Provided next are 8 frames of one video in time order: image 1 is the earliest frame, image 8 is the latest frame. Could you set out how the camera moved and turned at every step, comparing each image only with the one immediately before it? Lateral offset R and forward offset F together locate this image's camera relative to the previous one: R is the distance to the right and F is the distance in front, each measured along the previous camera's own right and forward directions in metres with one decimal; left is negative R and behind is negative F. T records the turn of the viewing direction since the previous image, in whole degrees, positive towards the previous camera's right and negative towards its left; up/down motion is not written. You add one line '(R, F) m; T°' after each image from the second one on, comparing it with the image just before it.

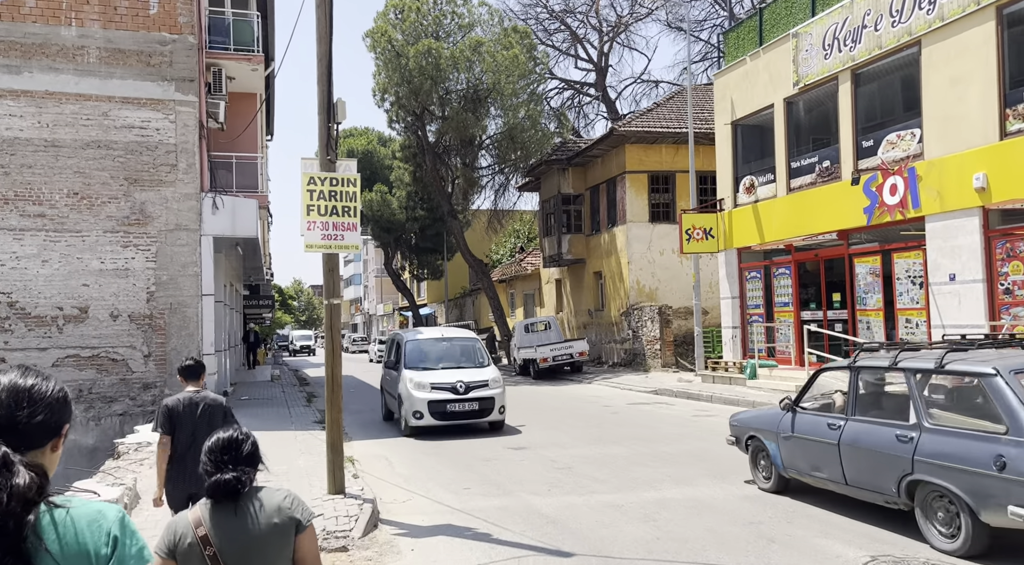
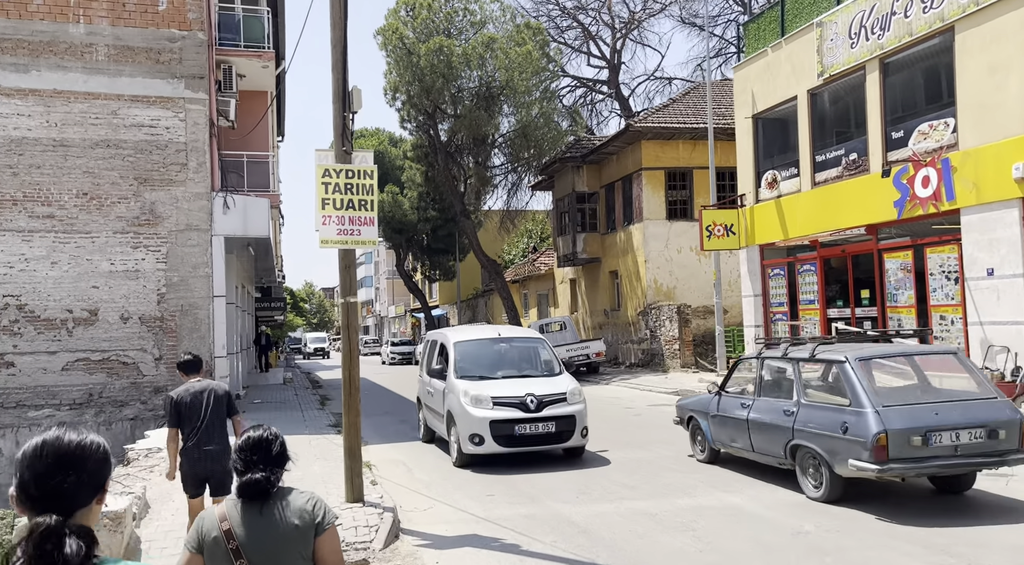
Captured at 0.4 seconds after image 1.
(-0.1, +0.4) m; -1°
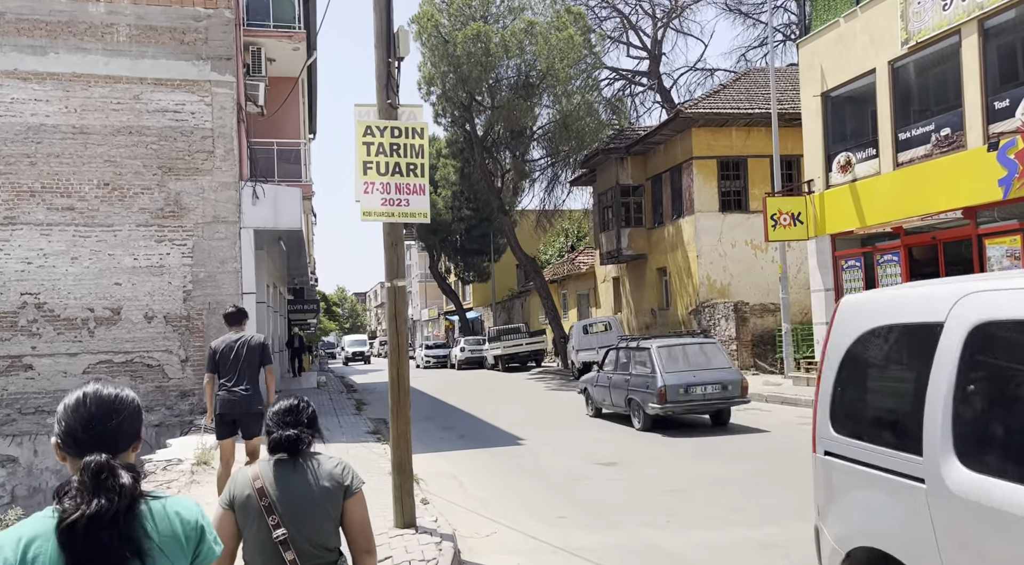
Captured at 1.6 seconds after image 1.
(-0.4, +1.3) m; -2°
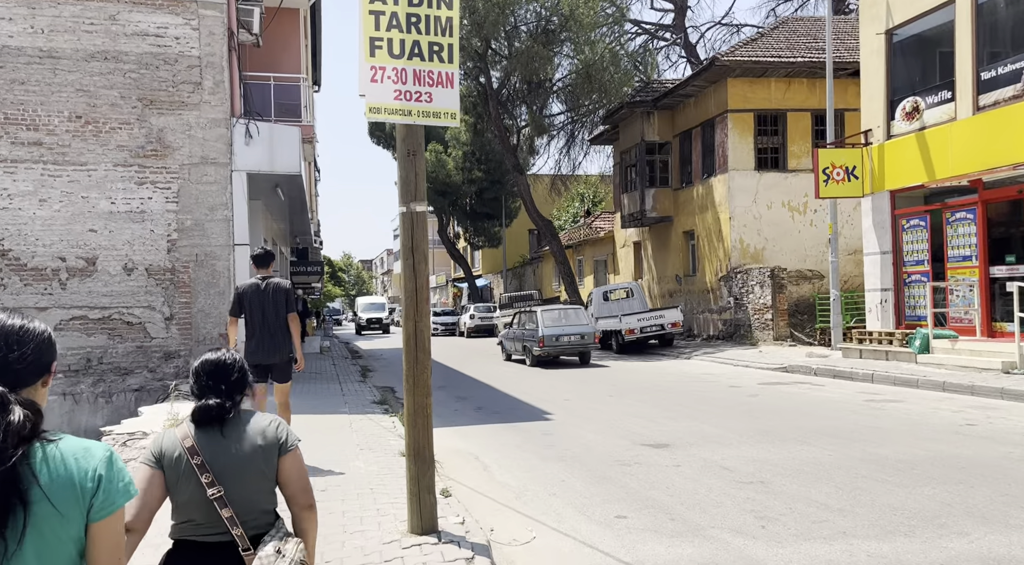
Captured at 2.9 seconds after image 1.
(-0.3, +1.7) m; 0°
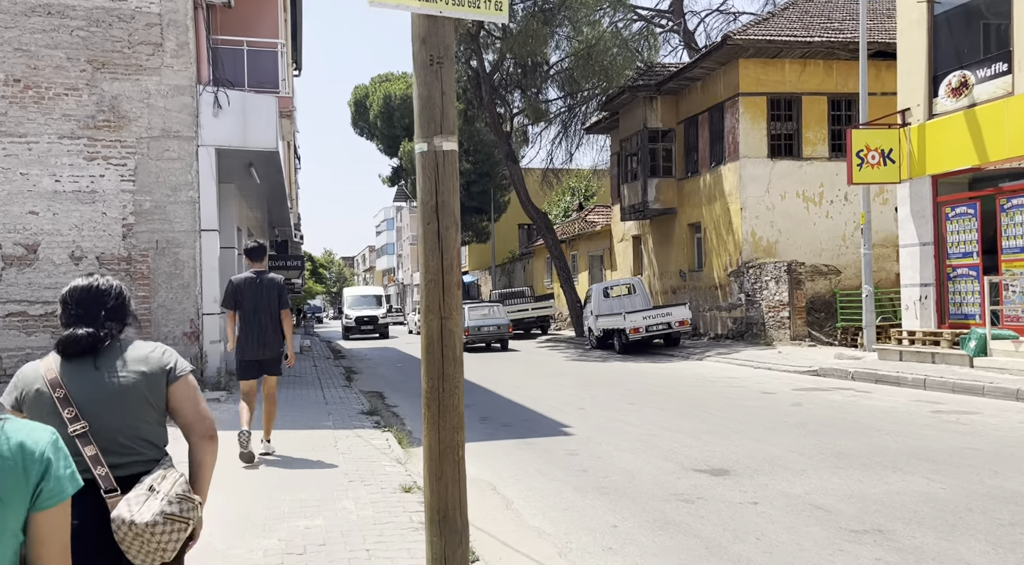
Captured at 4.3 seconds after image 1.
(-0.4, +1.6) m; +1°
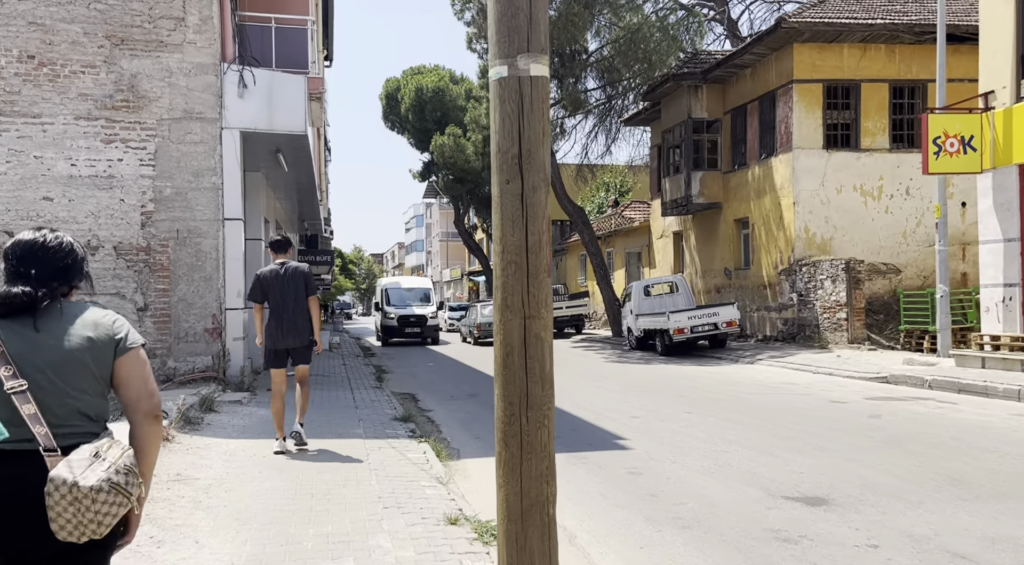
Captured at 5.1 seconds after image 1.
(-0.2, +1.0) m; -2°
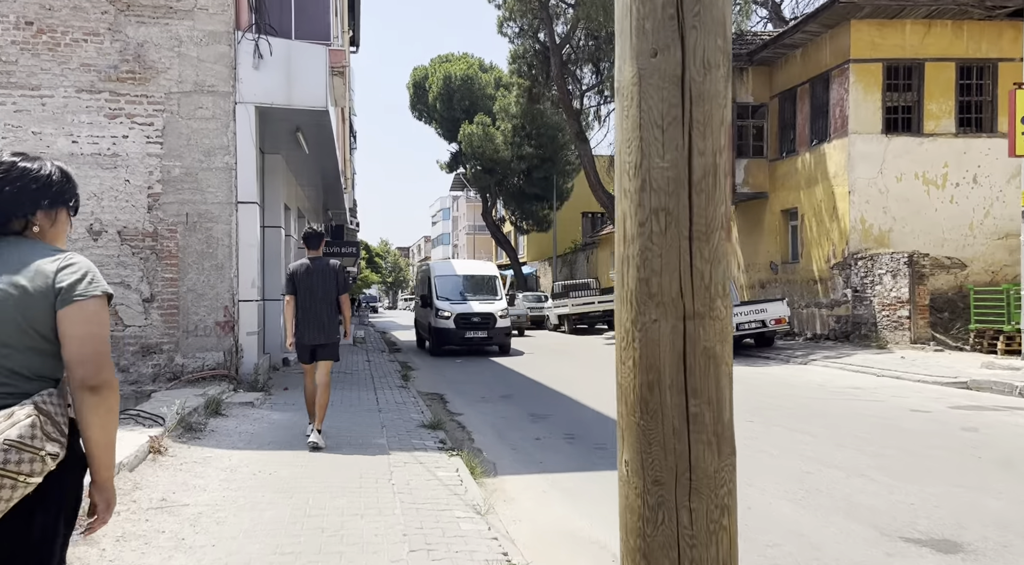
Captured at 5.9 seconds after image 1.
(-0.2, +1.1) m; -2°
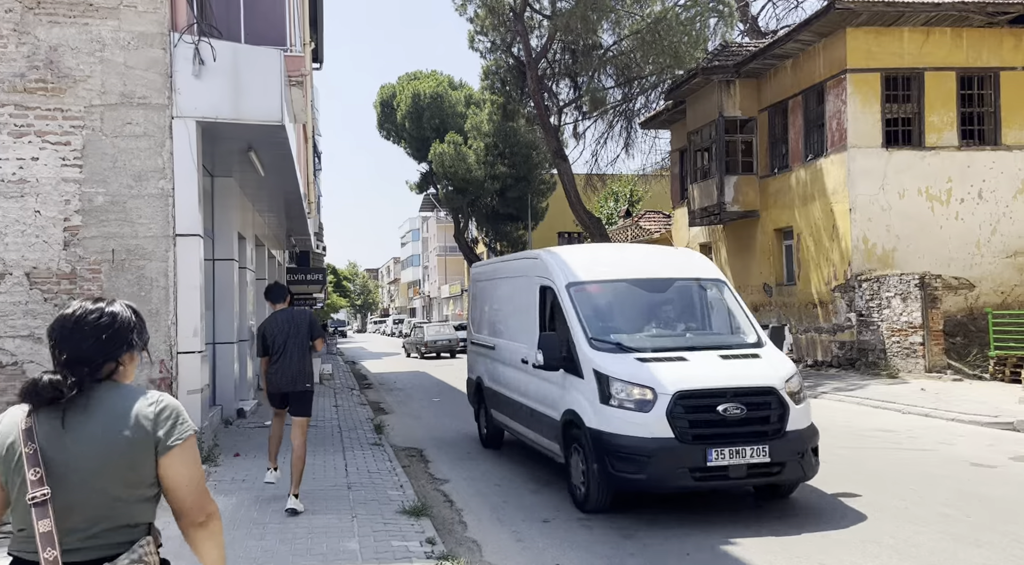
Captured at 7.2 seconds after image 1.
(-0.2, +1.5) m; +2°
